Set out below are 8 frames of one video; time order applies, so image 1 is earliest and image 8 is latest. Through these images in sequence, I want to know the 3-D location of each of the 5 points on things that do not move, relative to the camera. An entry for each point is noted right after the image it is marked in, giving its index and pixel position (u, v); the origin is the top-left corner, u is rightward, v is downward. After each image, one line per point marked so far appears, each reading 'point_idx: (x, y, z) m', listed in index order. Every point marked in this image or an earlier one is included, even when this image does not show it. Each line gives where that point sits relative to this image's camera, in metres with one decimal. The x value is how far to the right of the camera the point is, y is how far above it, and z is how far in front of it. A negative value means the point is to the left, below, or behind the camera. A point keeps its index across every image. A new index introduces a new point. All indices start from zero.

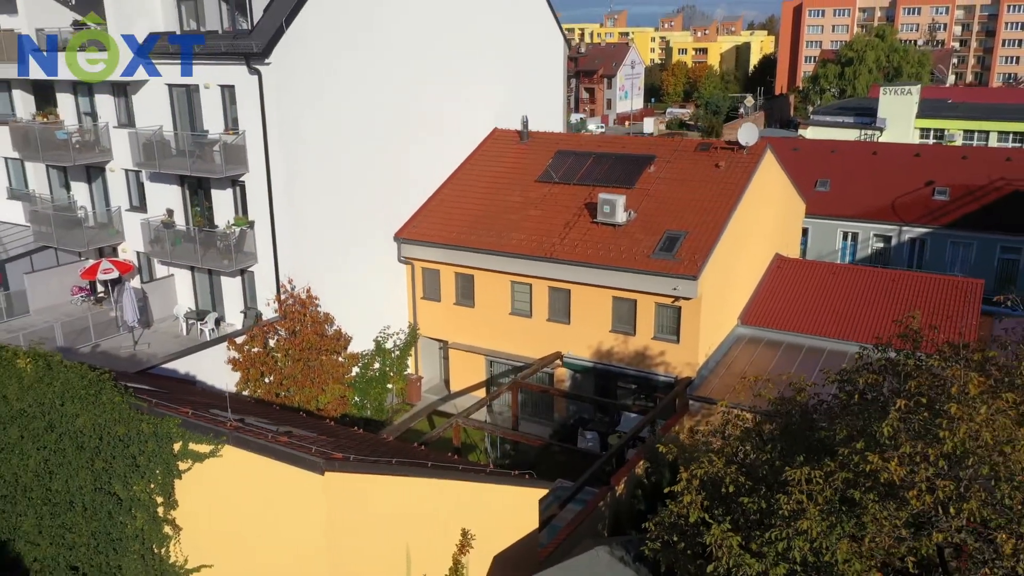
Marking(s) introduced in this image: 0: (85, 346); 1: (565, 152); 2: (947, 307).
0: (-4.9, -0.7, +9.5) m
1: (+0.7, +1.9, +11.3) m
2: (+5.2, -0.2, +9.6) m
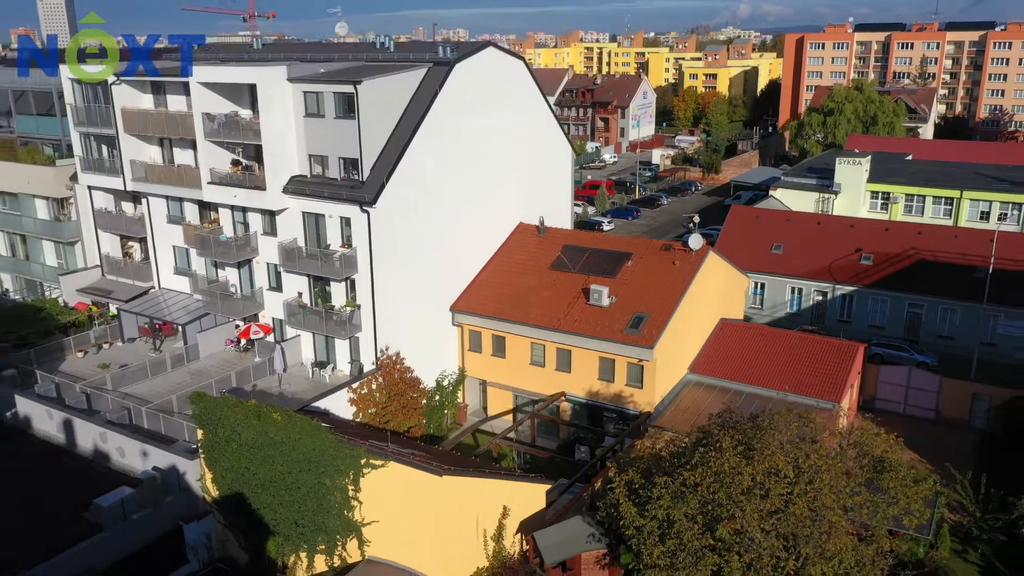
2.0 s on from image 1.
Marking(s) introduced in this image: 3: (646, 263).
0: (-4.5, -1.7, +14.4) m
1: (+1.1, +0.8, +16.0) m
2: (+5.5, -1.3, +14.2) m
3: (+2.5, +0.5, +15.0) m
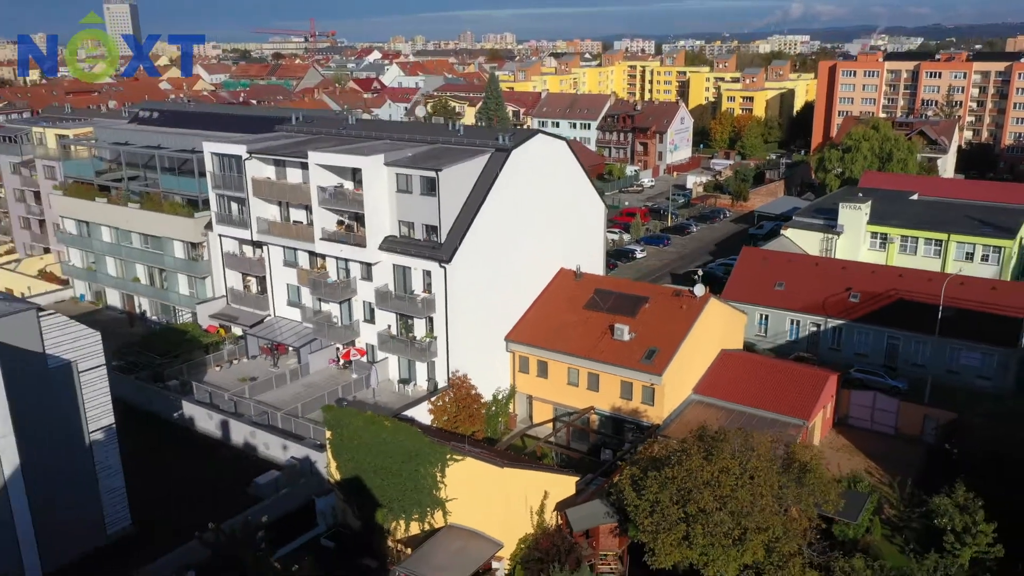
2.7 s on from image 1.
0: (-3.6, -2.4, +18.7) m
1: (+2.1, 0.0, +20.1) m
2: (+6.4, -2.2, +18.1) m
3: (+3.4, -0.4, +19.0) m
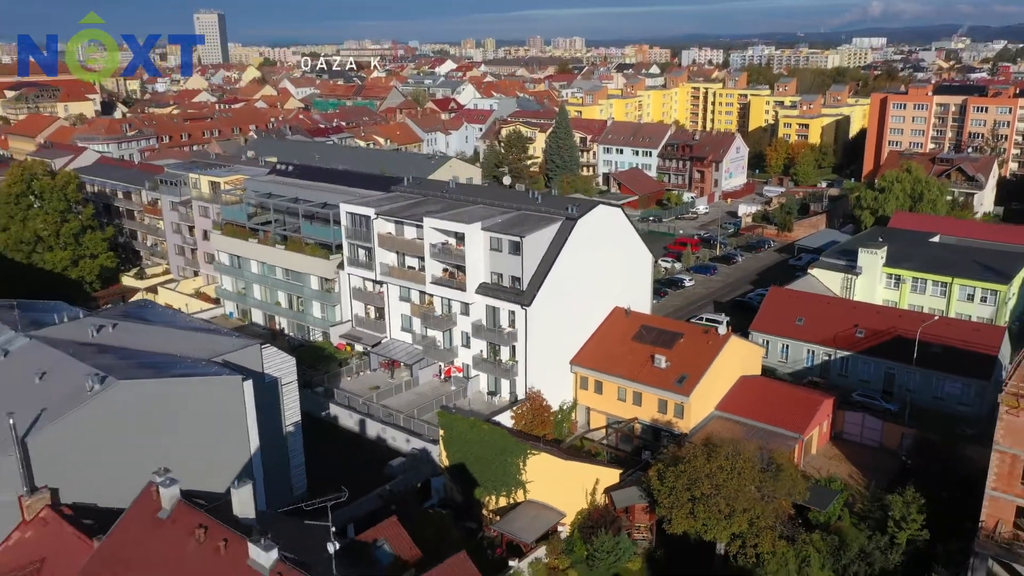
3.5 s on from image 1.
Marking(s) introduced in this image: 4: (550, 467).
0: (-1.8, -3.4, +24.7) m
1: (+4.1, -1.1, +25.6) m
2: (+8.1, -3.4, +23.3) m
3: (+5.3, -1.5, +24.4) m
4: (+0.9, -4.2, +19.7) m
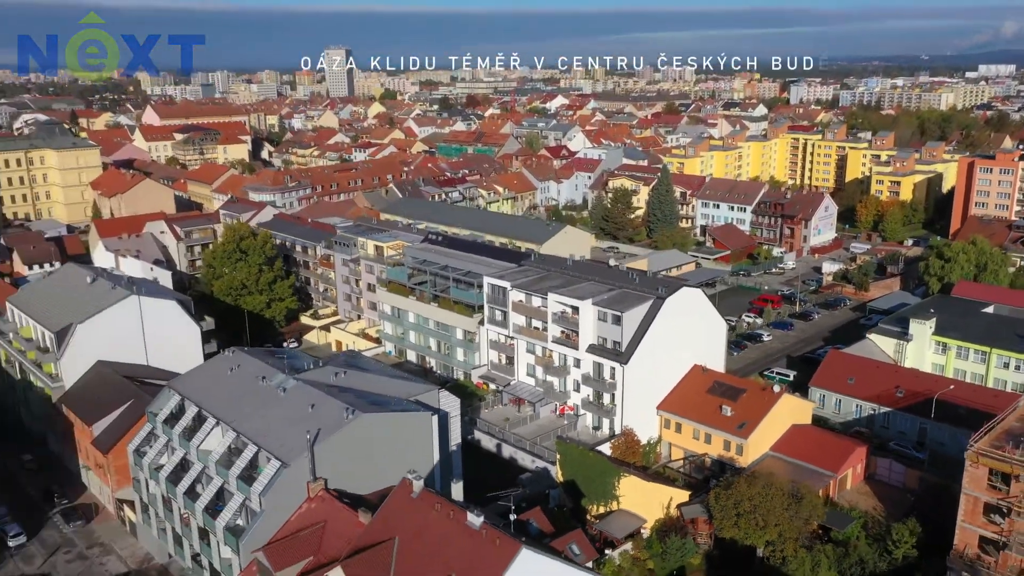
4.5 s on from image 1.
0: (+2.0, -5.7, +32.6) m
1: (+8.1, -3.6, +32.8) m
2: (+11.7, -6.0, +30.0) m
3: (+9.1, -4.0, +31.5) m
4: (+4.1, -6.4, +27.3) m
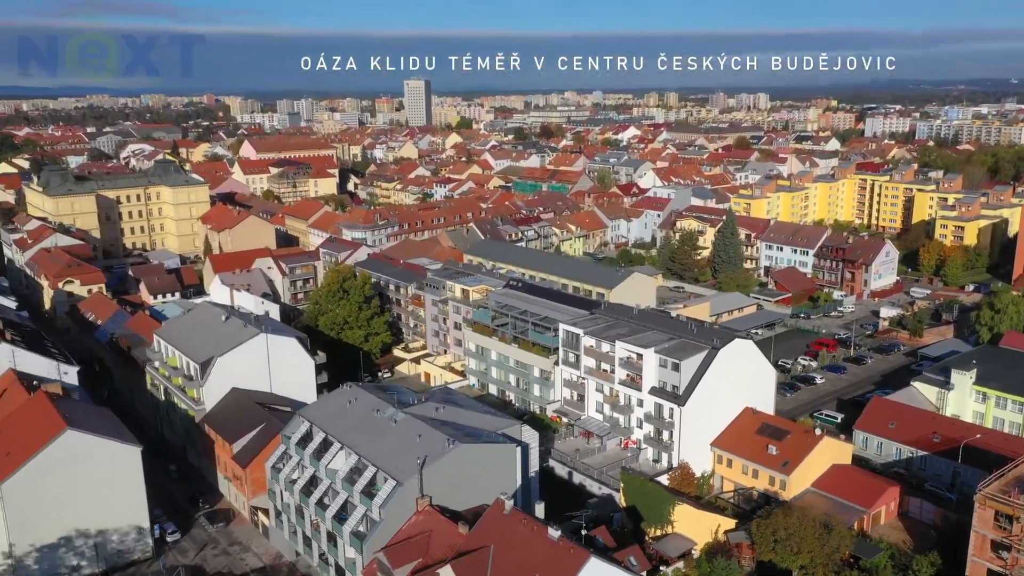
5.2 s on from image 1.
0: (+5.1, -7.9, +37.2) m
1: (+11.2, -5.9, +37.0) m
2: (+14.6, -8.3, +33.8) m
3: (+12.1, -6.3, +35.6) m
4: (+6.7, -8.5, +31.7) m
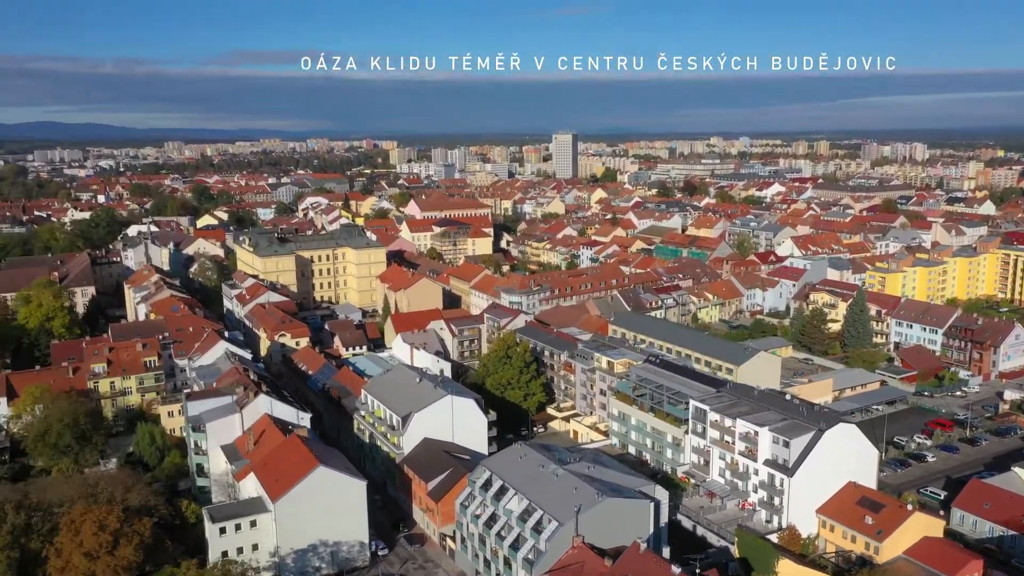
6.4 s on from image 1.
0: (+12.3, -12.6, +44.6) m
1: (+18.4, -10.8, +43.5) m
2: (+21.1, -13.1, +39.7) m
3: (+19.0, -11.1, +42.0) m
4: (+13.0, -12.9, +38.9) m
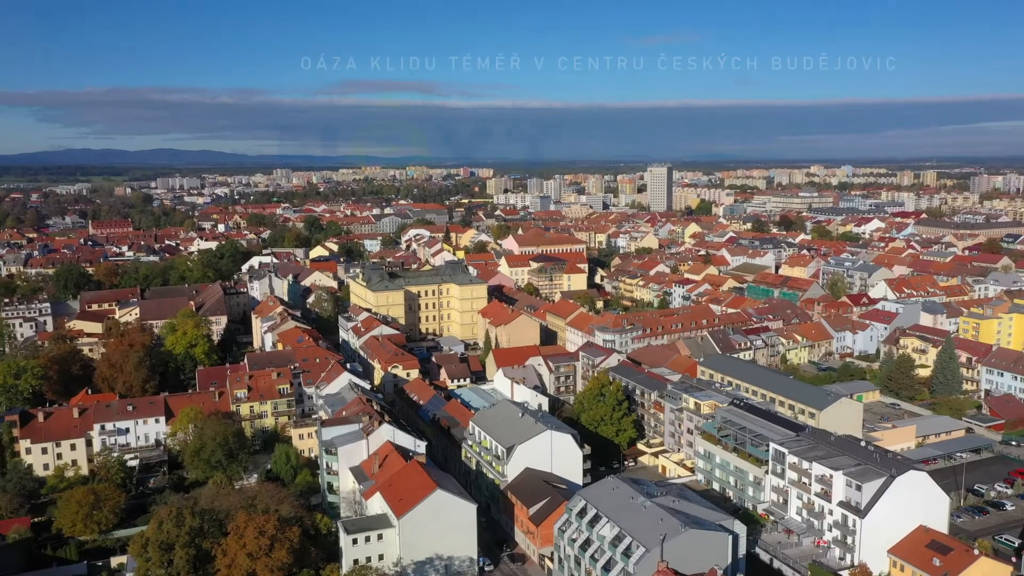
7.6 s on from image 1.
0: (+17.7, -15.7, +48.5) m
1: (+23.6, -14.0, +46.8) m
2: (+25.8, -16.3, +42.6) m
3: (+24.1, -14.3, +45.1) m
4: (+17.7, -15.9, +42.8) m
